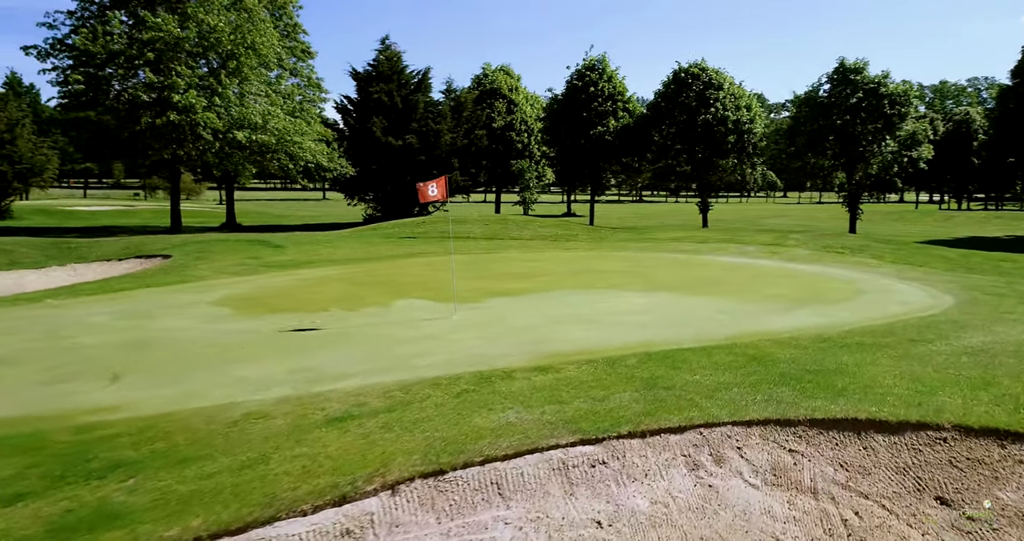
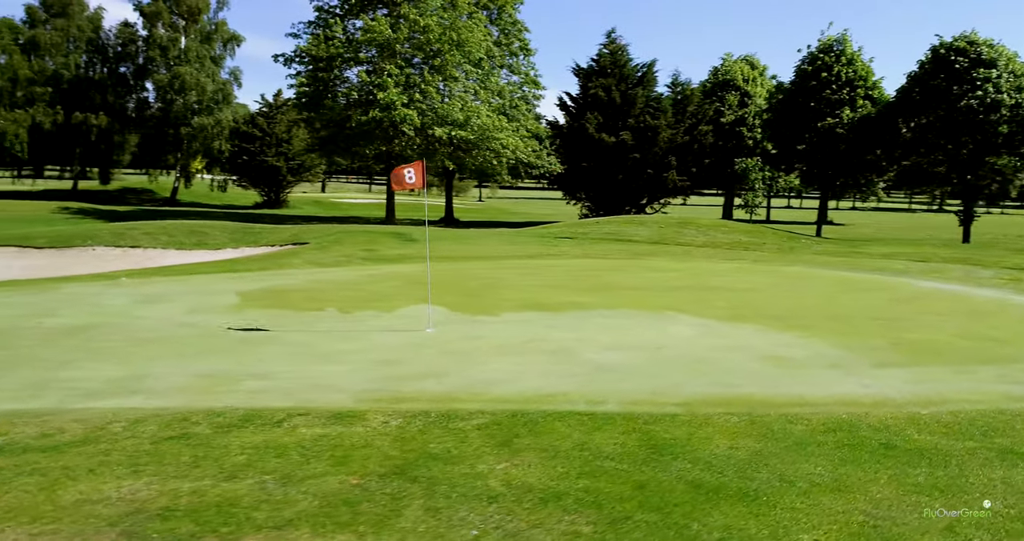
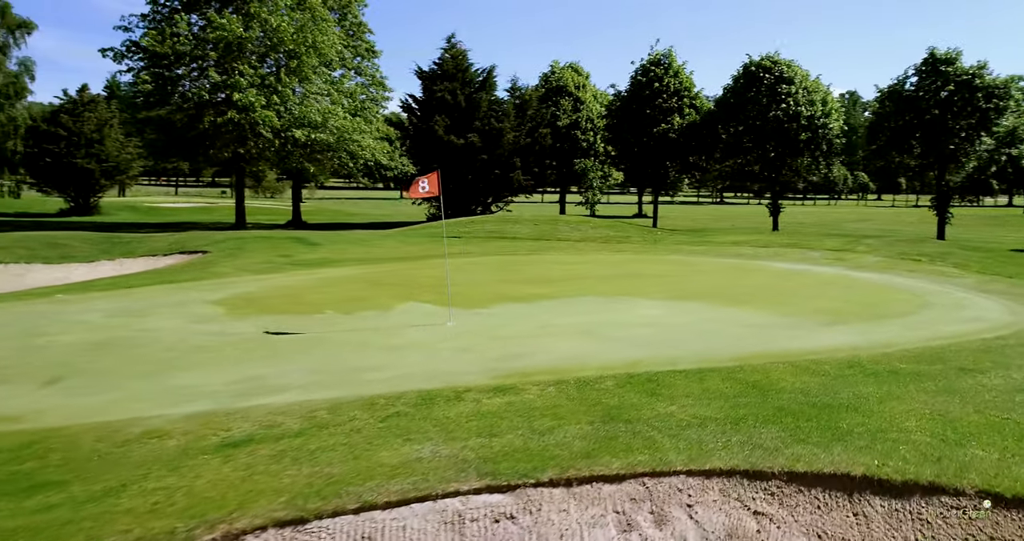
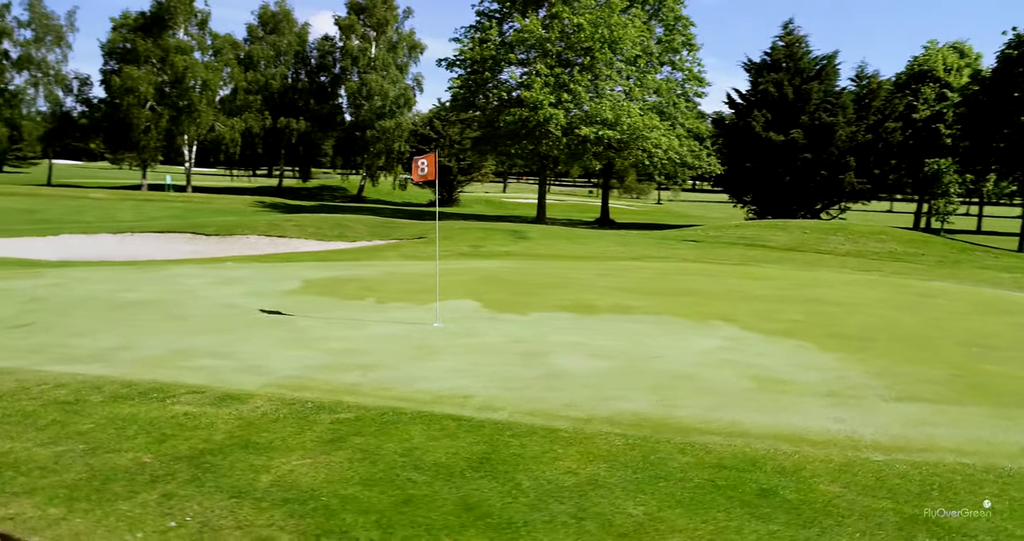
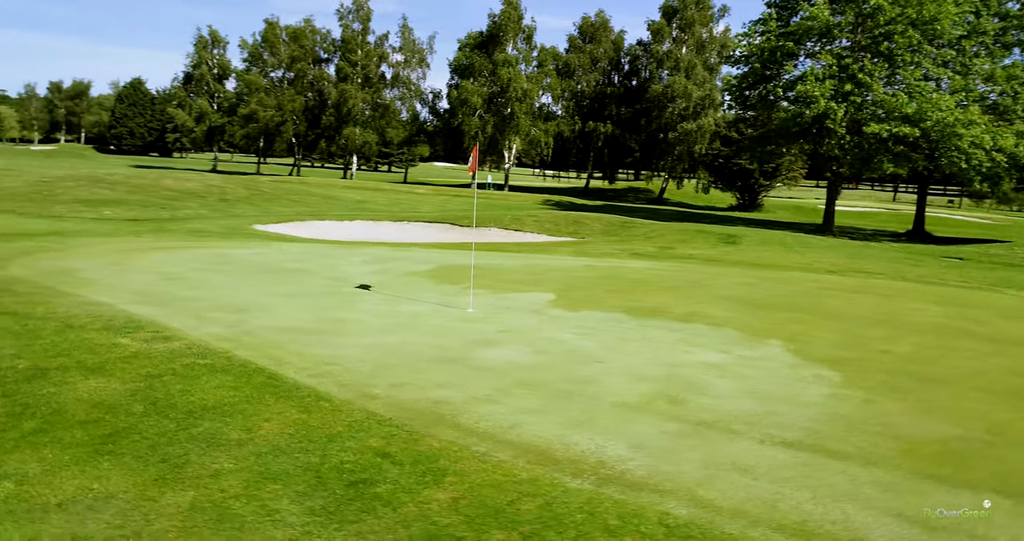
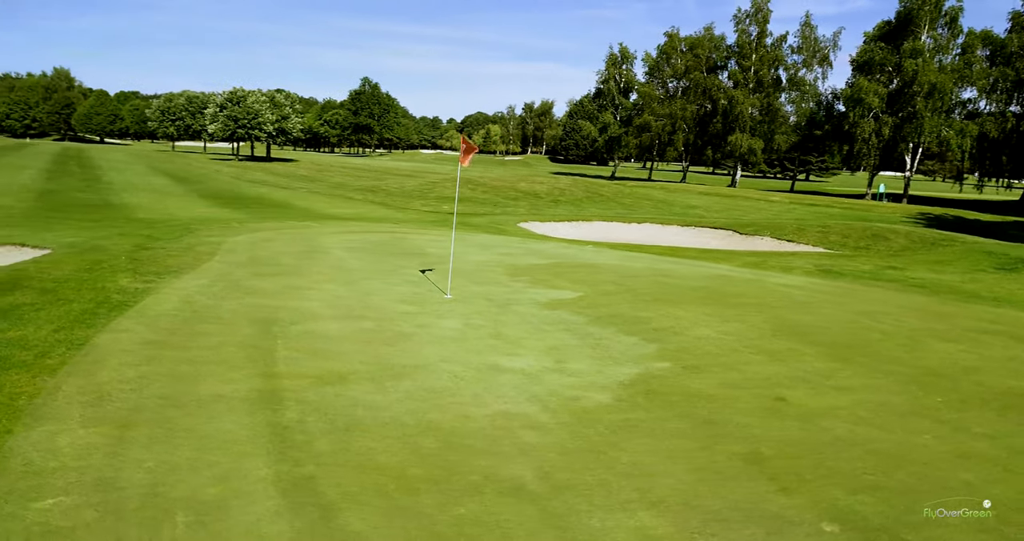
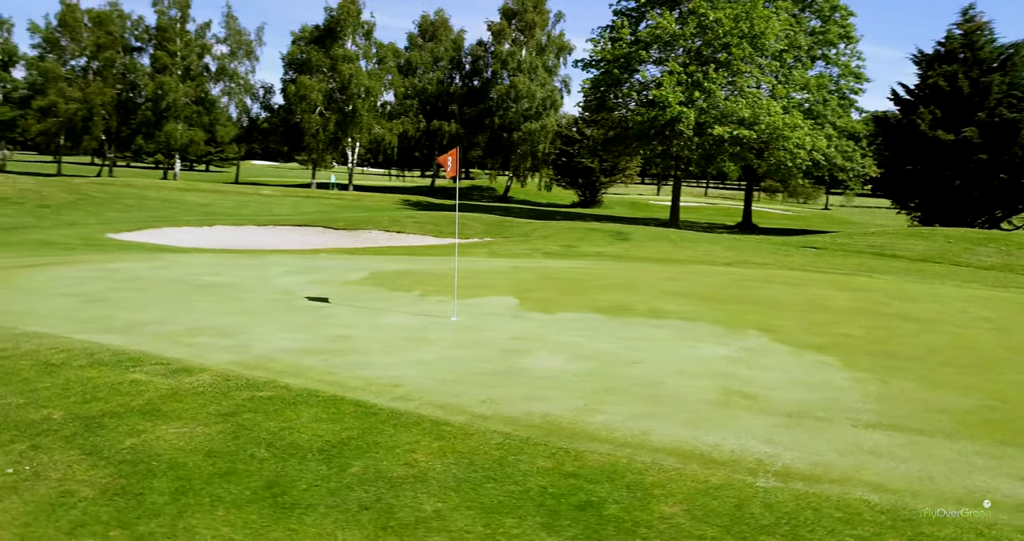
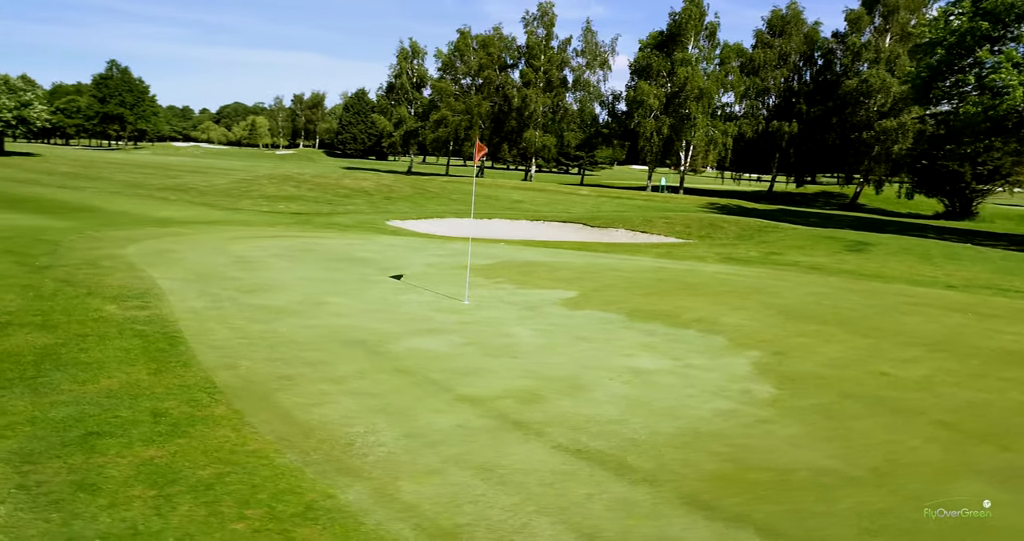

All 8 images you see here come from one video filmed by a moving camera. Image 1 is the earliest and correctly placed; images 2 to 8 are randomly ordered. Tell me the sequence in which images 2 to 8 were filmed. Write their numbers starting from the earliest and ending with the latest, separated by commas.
3, 2, 4, 7, 5, 8, 6
